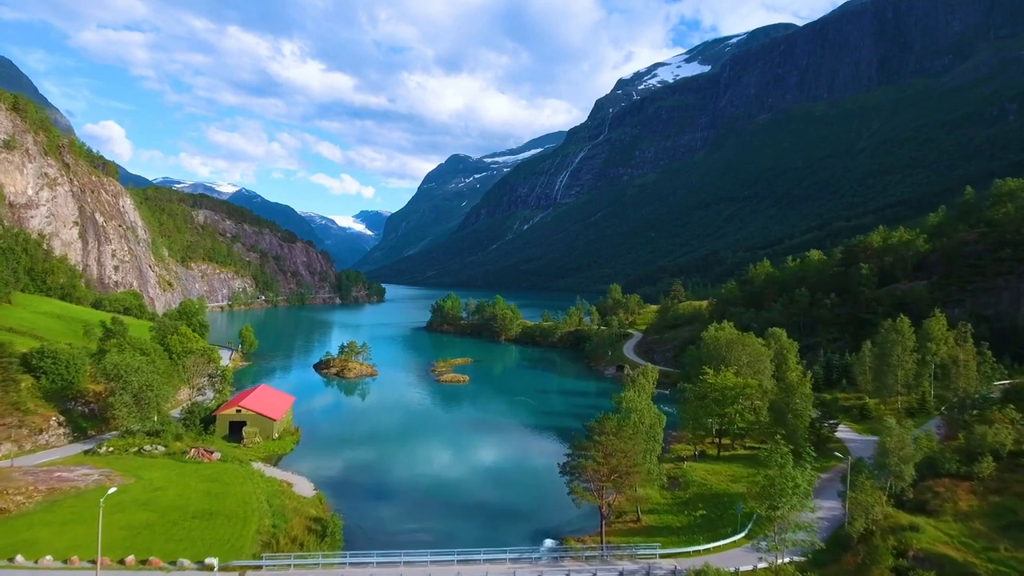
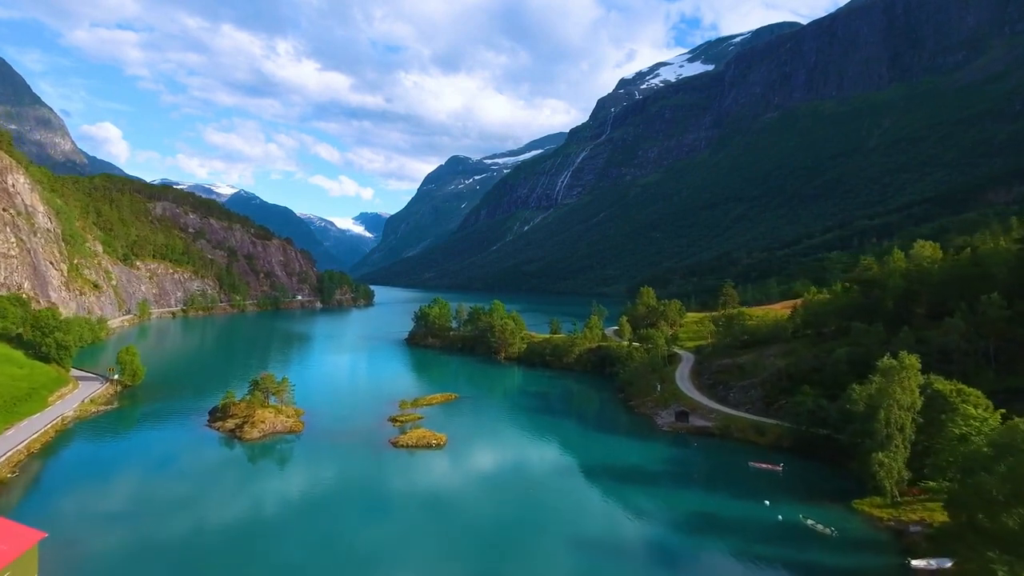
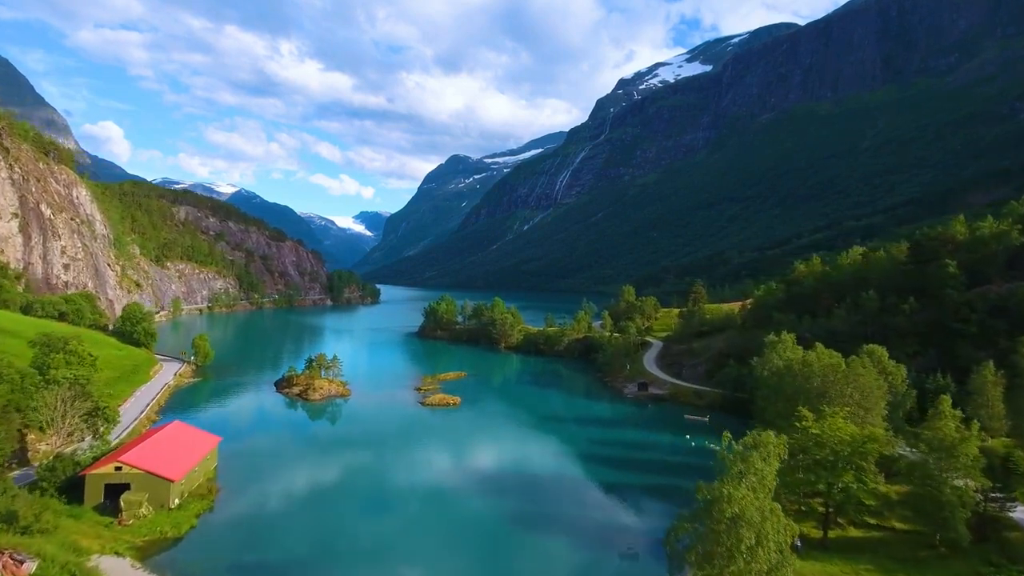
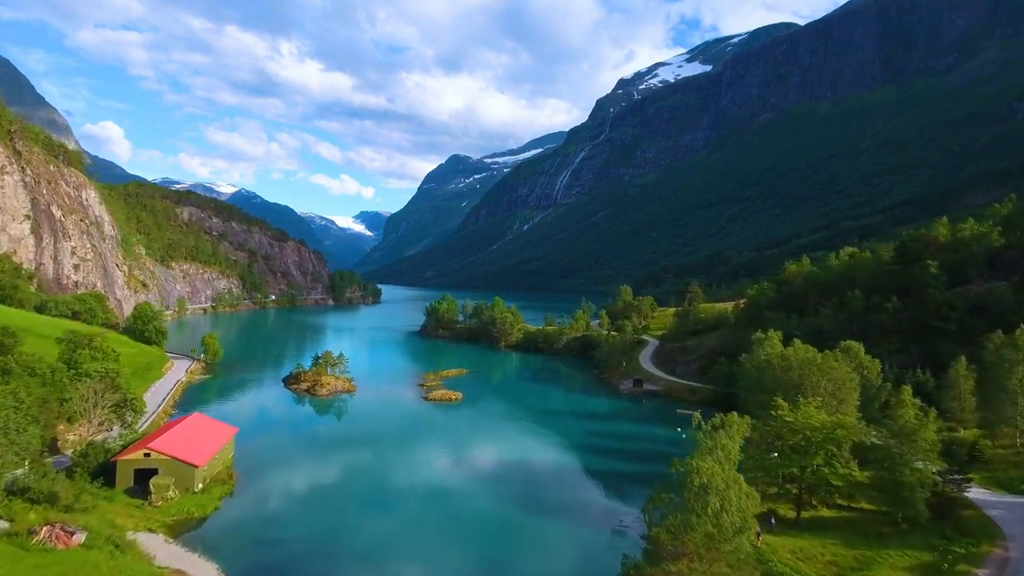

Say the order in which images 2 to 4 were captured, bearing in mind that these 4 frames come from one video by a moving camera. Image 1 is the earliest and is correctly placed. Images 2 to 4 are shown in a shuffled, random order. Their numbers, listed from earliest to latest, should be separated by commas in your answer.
4, 3, 2
